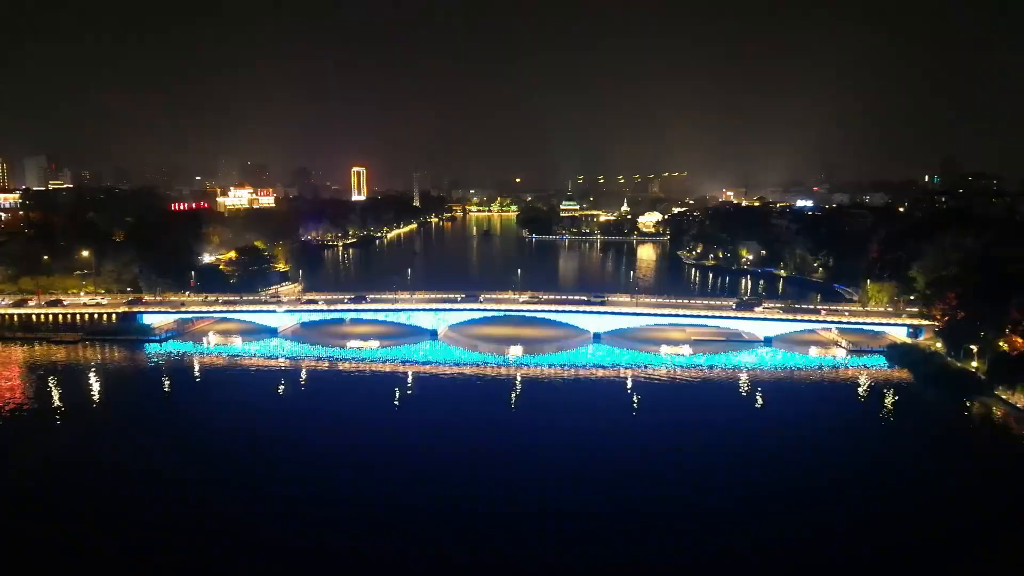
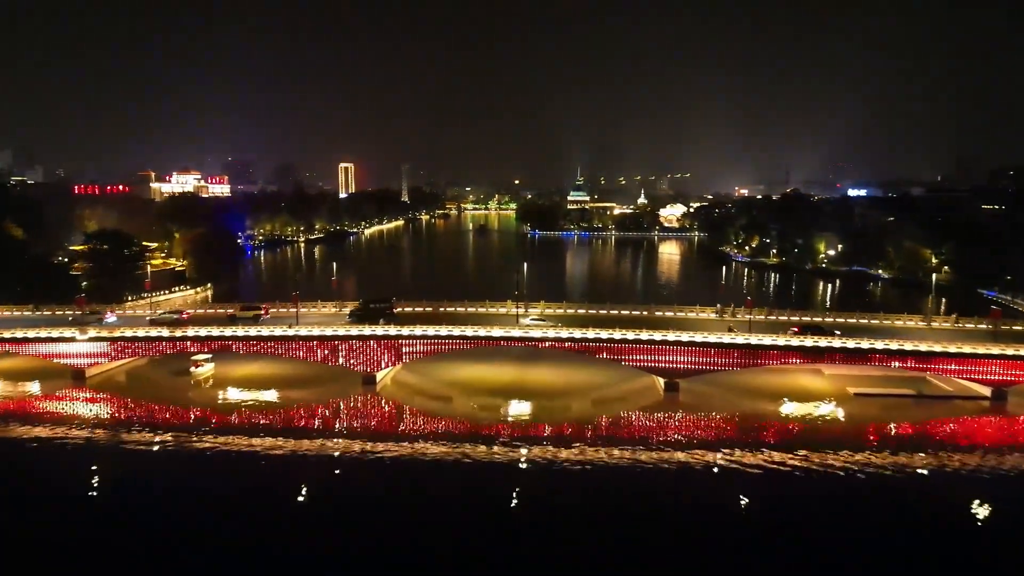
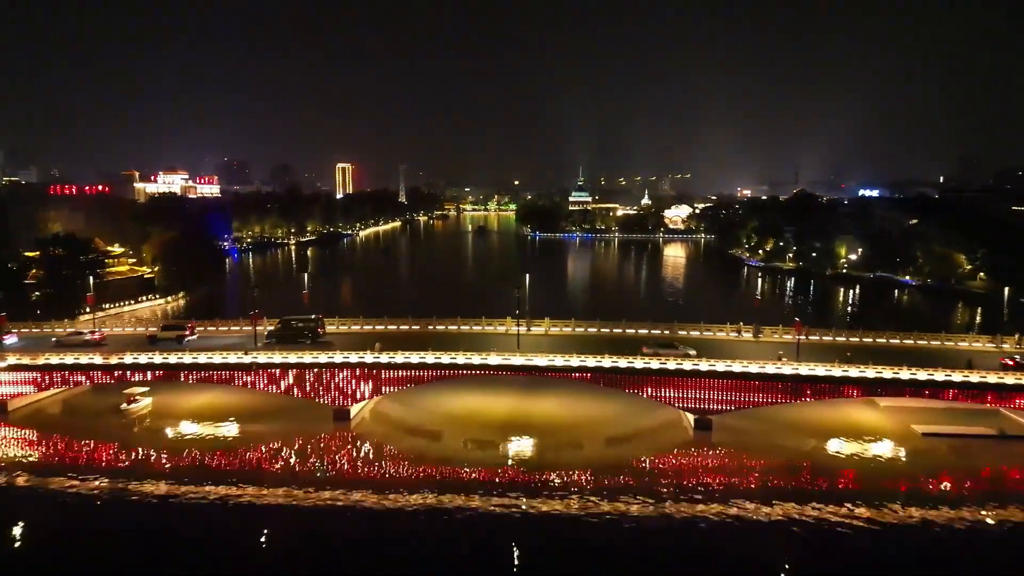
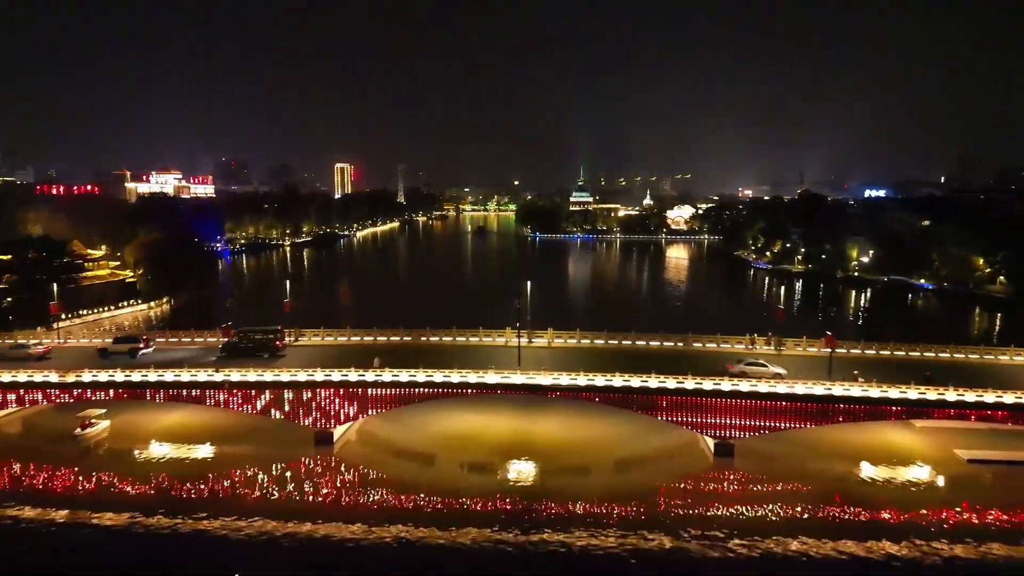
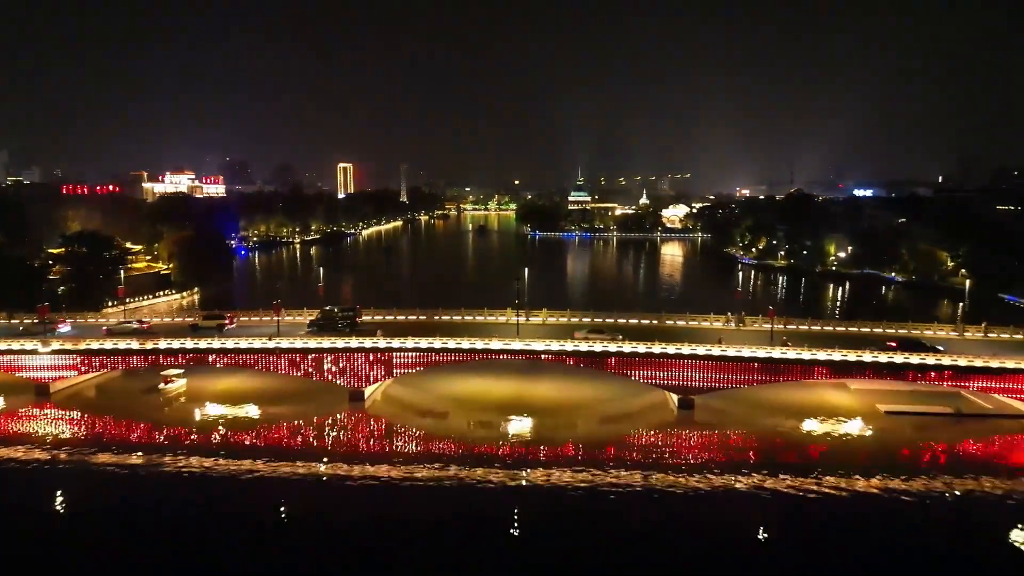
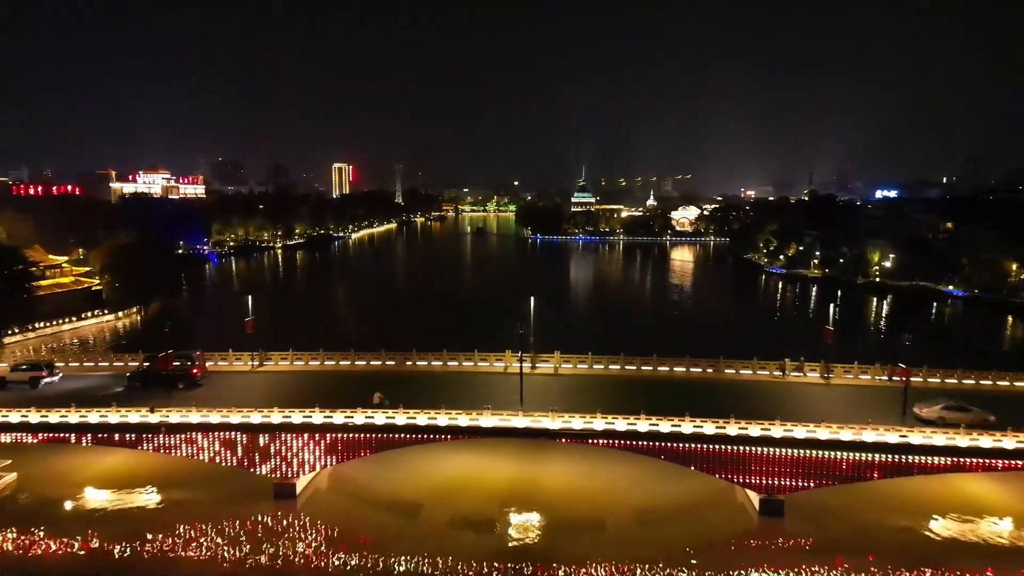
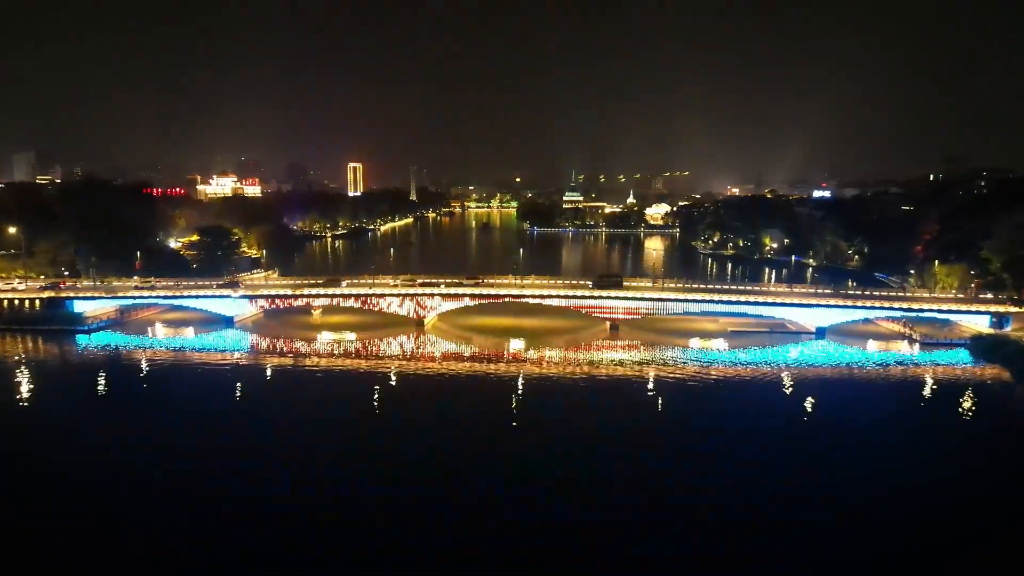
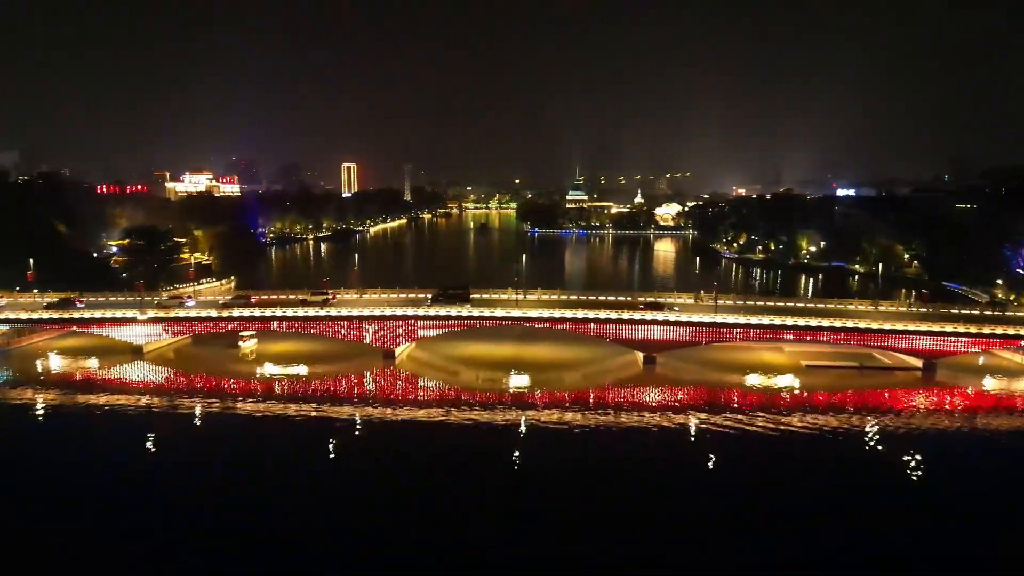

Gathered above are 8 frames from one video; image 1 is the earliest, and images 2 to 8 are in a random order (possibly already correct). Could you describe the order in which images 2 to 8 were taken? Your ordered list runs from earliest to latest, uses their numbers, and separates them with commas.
7, 8, 2, 5, 3, 4, 6
